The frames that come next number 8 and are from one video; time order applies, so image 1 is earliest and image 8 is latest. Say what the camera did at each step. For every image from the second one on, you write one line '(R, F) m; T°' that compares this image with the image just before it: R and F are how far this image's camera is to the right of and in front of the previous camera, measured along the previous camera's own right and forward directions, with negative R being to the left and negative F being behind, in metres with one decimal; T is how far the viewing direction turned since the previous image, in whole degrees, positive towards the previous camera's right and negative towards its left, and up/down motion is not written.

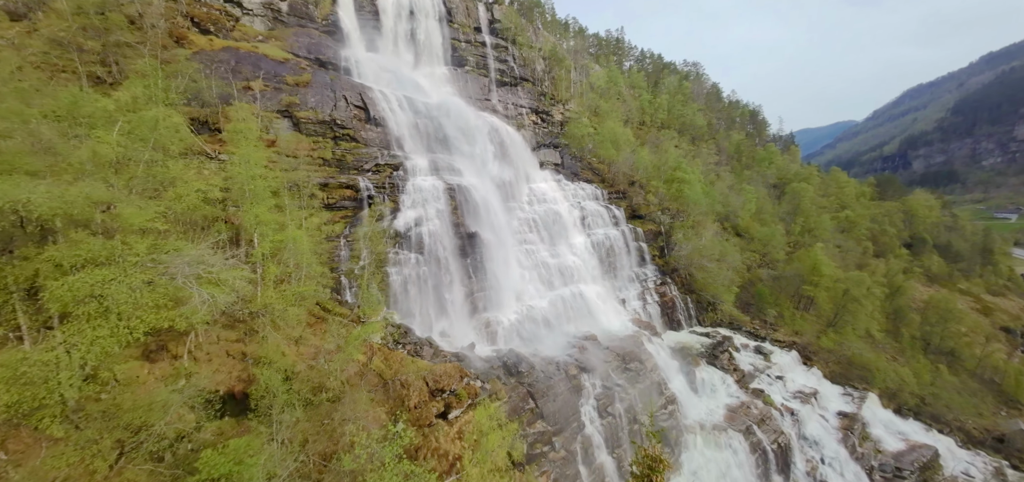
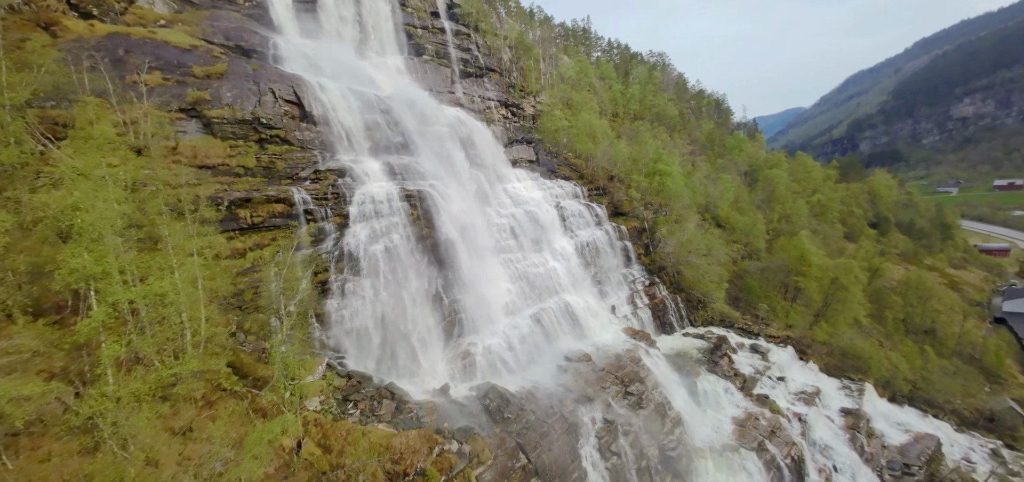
(+0.1, +3.4) m; +4°
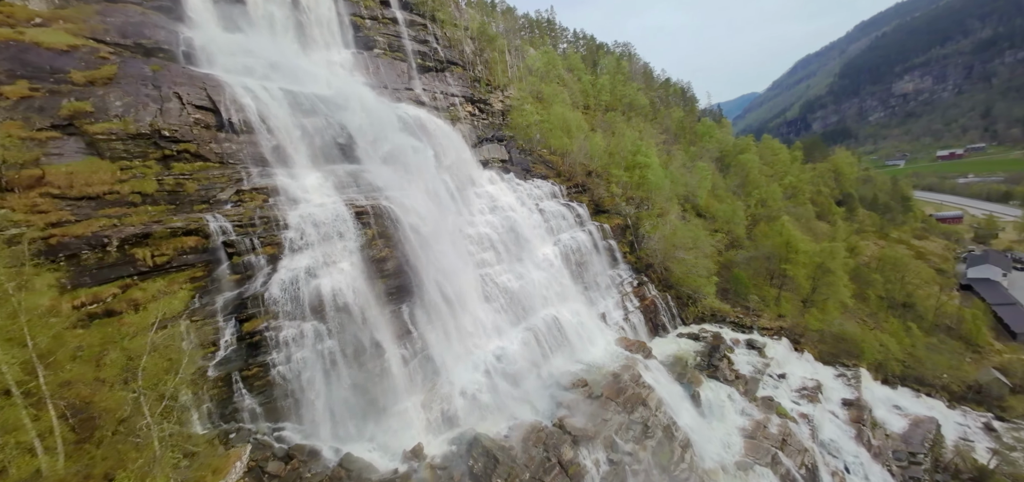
(+0.1, +2.8) m; +4°
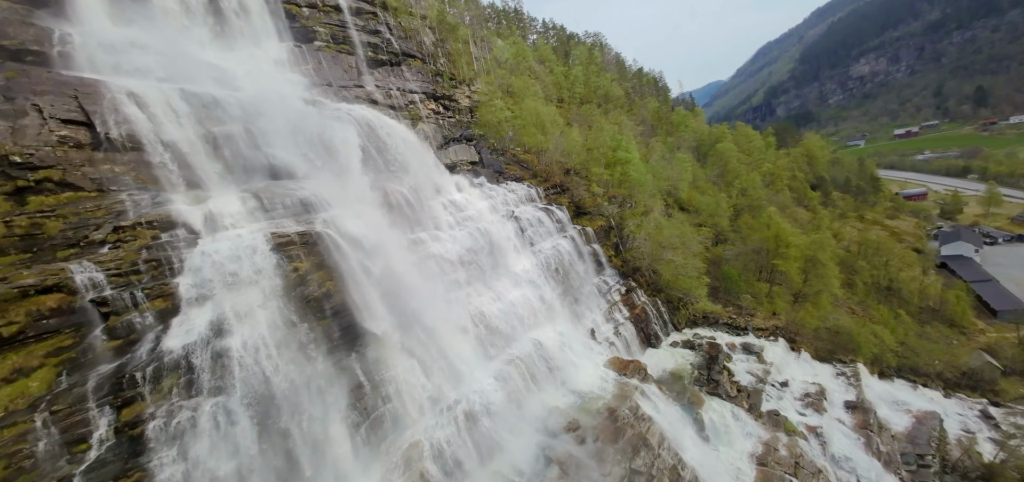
(+0.6, +3.1) m; +3°
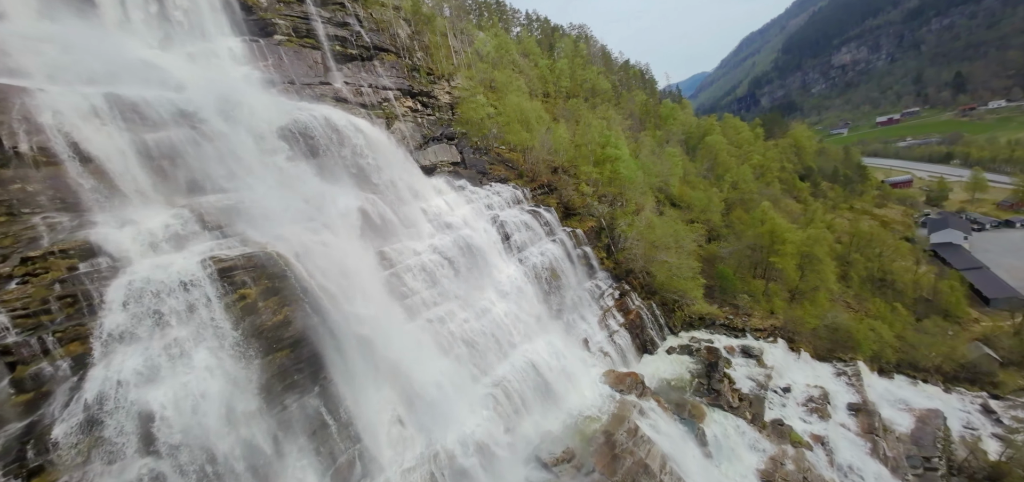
(+0.4, +1.7) m; +1°
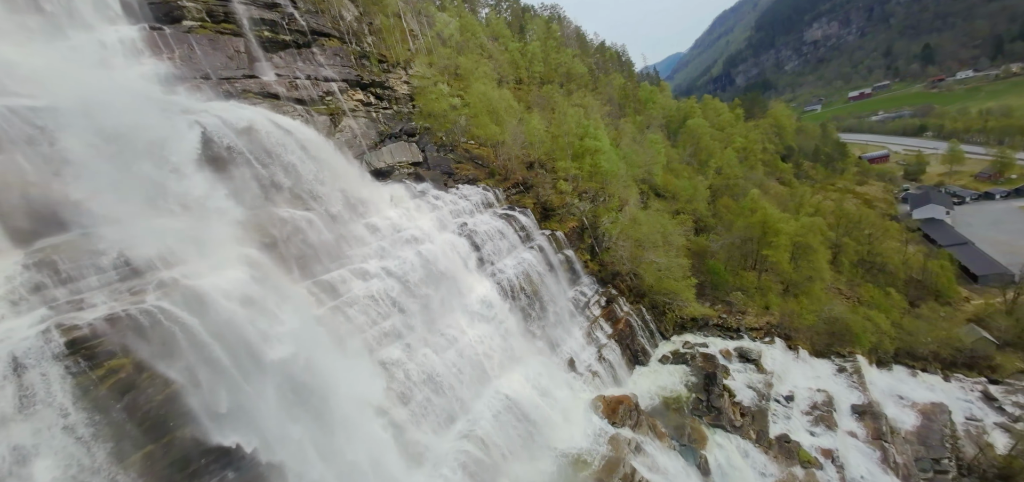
(+0.9, +3.1) m; +2°
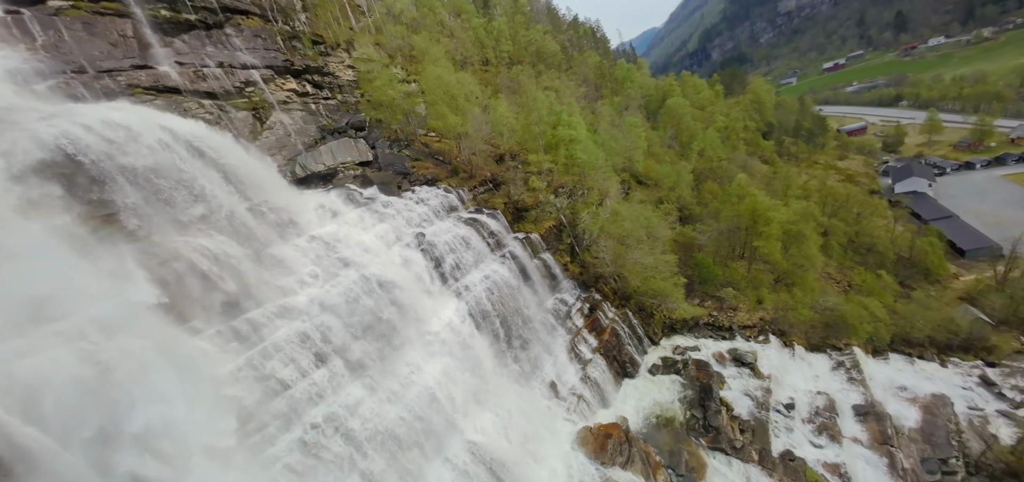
(+1.1, +3.1) m; +2°
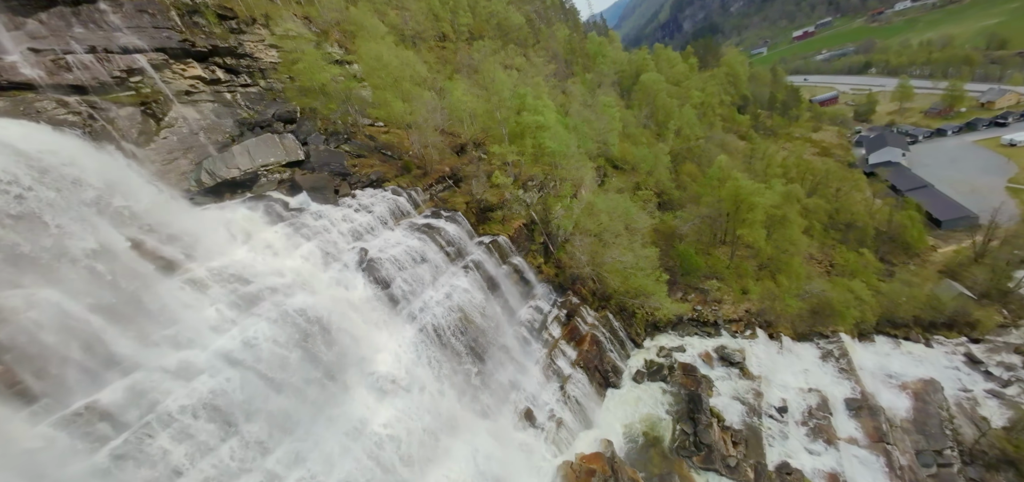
(+1.1, +2.8) m; +3°
